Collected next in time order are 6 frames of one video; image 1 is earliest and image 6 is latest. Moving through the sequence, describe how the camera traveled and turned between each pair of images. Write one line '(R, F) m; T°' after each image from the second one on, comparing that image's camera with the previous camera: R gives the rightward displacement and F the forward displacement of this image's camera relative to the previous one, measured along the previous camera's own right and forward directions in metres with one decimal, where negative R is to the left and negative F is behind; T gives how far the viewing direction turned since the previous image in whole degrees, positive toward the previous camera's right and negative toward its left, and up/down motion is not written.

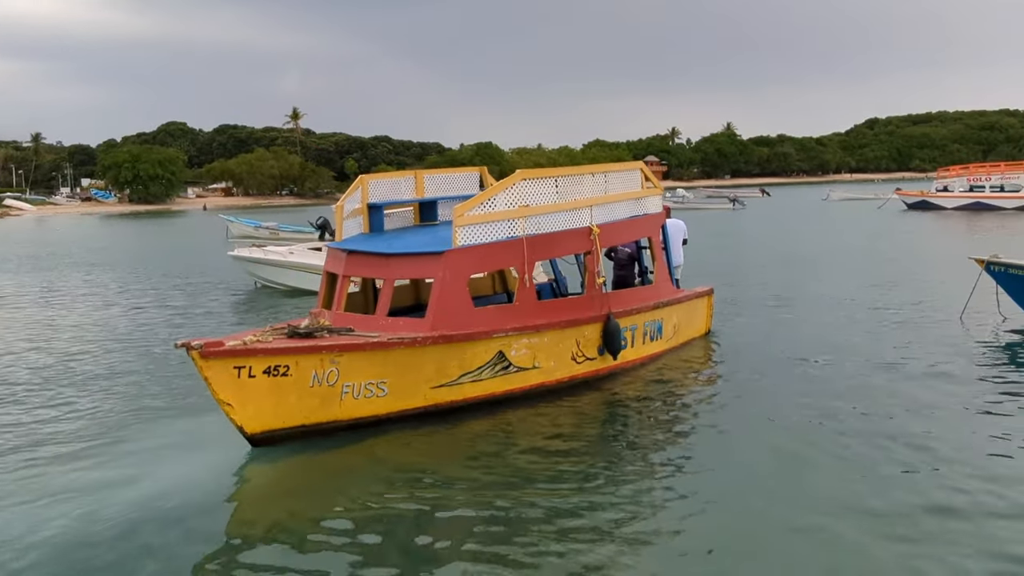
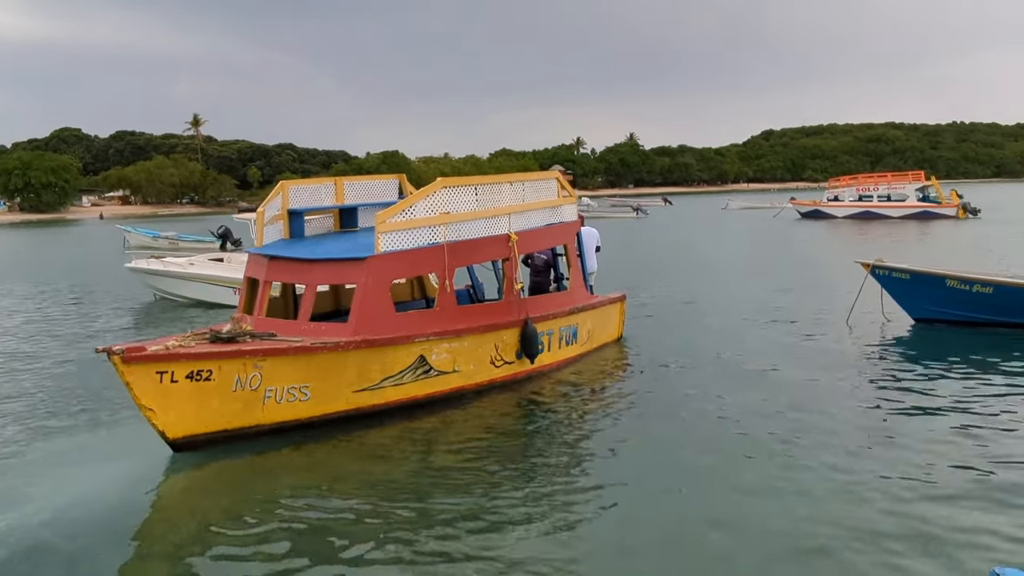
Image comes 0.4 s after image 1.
(-0.1, -0.2) m; +7°
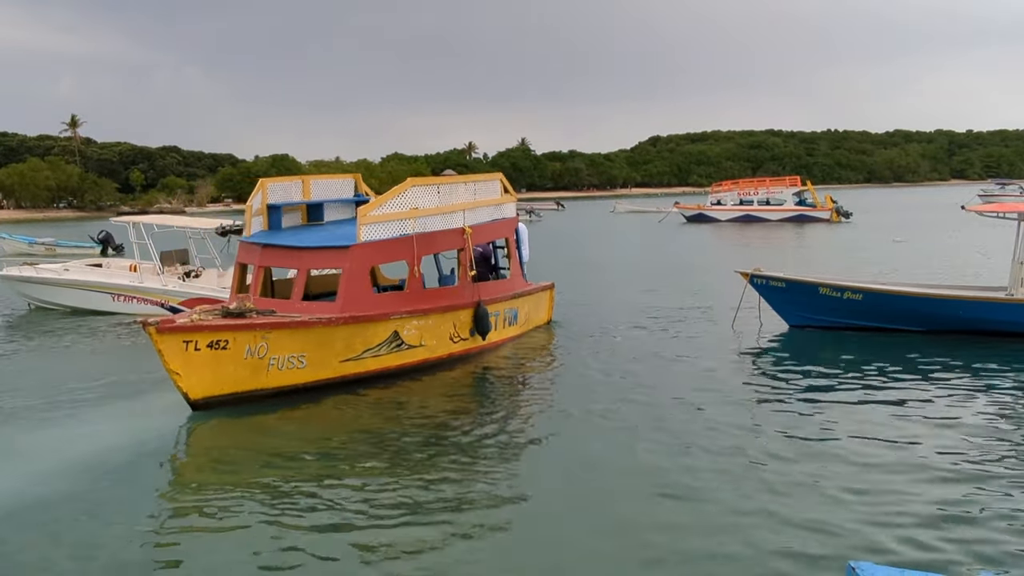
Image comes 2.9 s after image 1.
(-0.9, -1.0) m; +7°
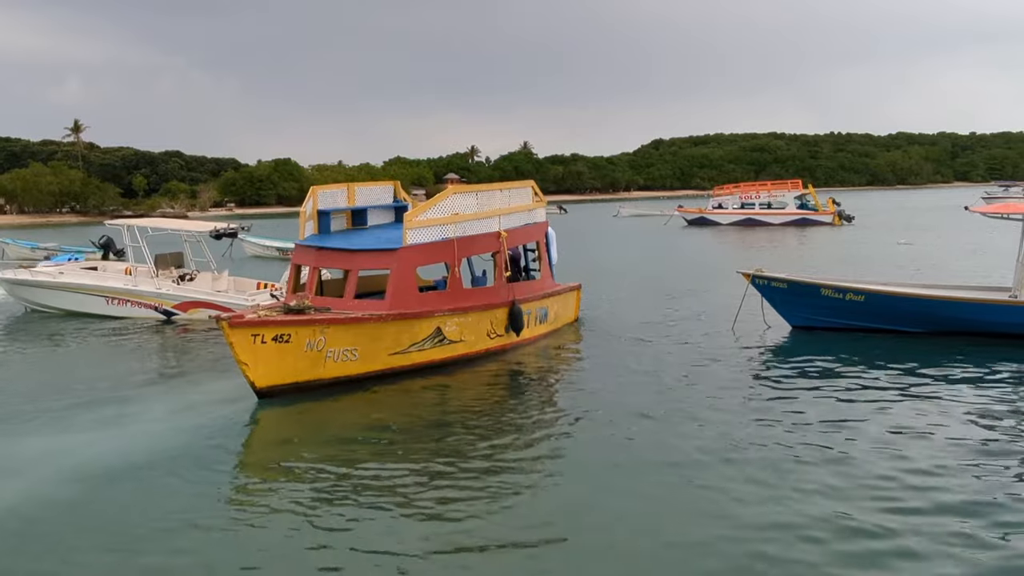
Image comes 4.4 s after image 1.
(-0.5, -0.2) m; 0°
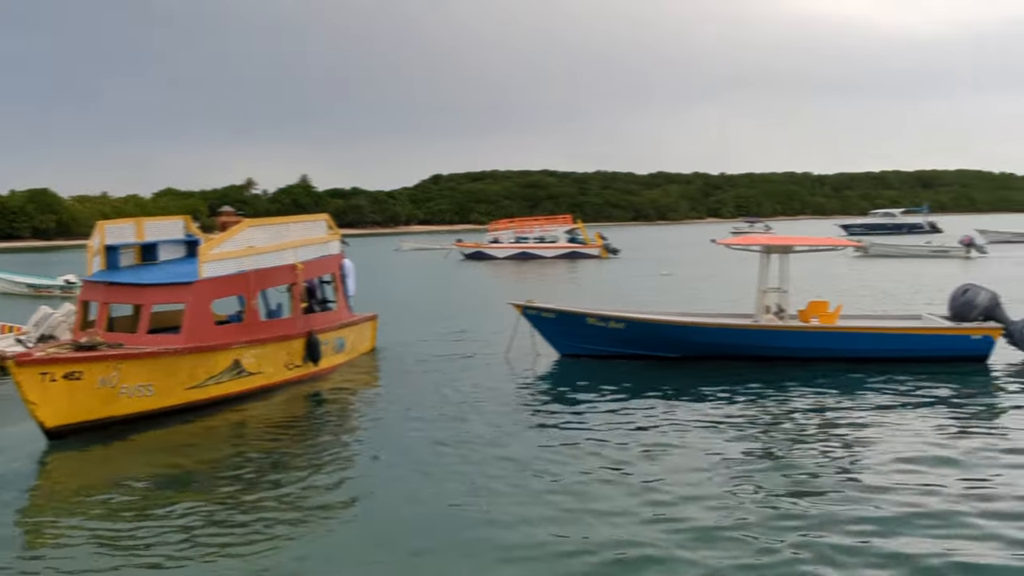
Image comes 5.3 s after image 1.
(-0.1, -0.9) m; +15°
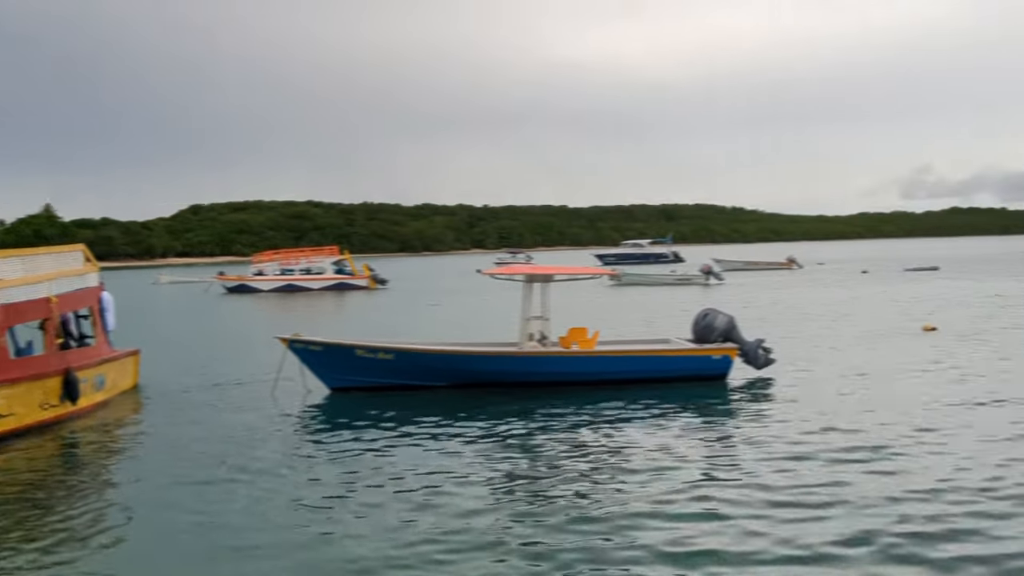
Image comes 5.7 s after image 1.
(-0.4, -1.6) m; +17°
